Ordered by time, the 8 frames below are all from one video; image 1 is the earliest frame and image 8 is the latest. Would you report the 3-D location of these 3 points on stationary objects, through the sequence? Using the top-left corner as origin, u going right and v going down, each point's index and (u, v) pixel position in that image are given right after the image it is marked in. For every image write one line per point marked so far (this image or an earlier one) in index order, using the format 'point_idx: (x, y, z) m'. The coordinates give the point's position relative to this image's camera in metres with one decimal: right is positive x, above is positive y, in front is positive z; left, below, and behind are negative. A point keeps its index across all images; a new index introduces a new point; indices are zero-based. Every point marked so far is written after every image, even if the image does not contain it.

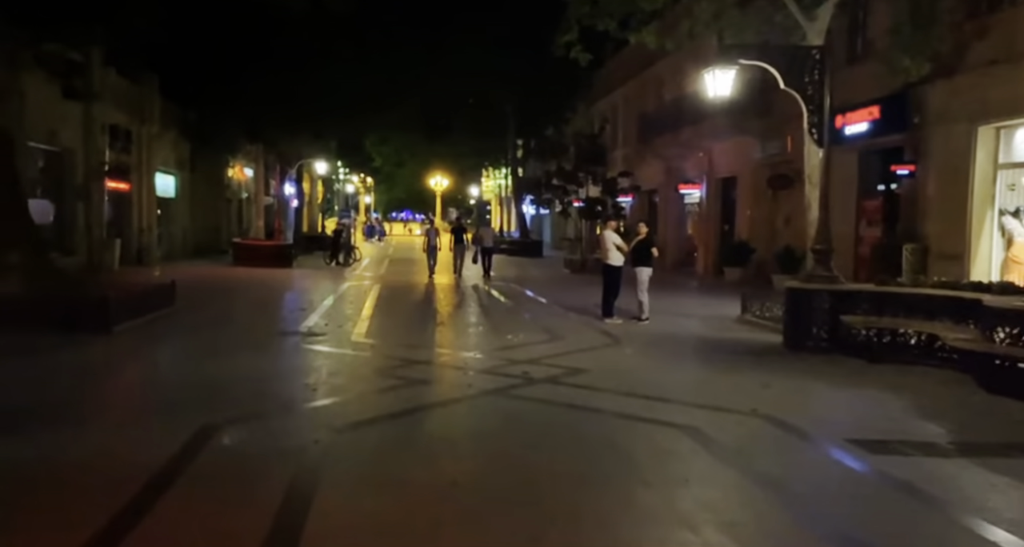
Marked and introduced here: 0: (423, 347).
0: (-1.2, -1.0, +10.6) m
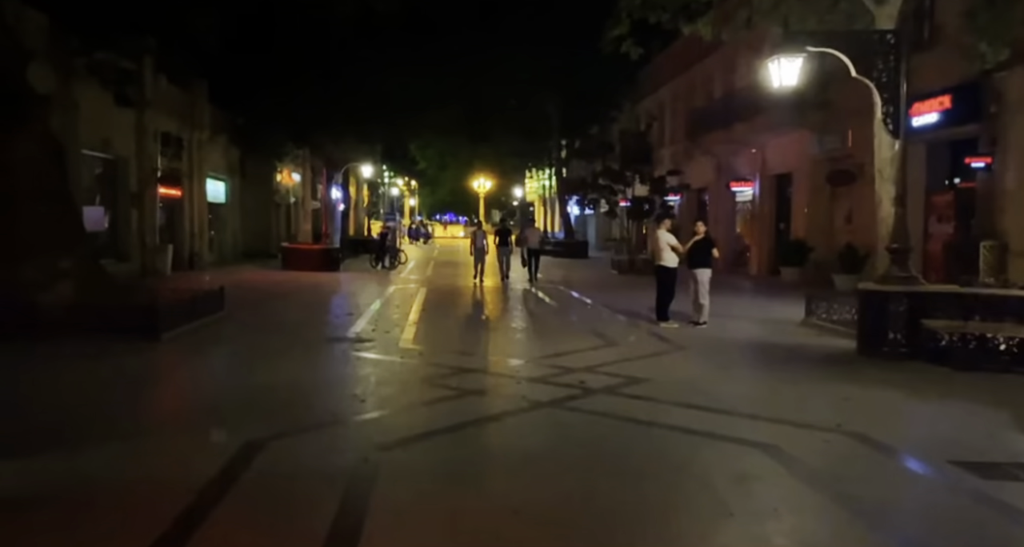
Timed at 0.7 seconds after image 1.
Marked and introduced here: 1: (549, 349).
0: (-0.5, -1.1, +10.2) m
1: (+0.5, -1.1, +10.7) m
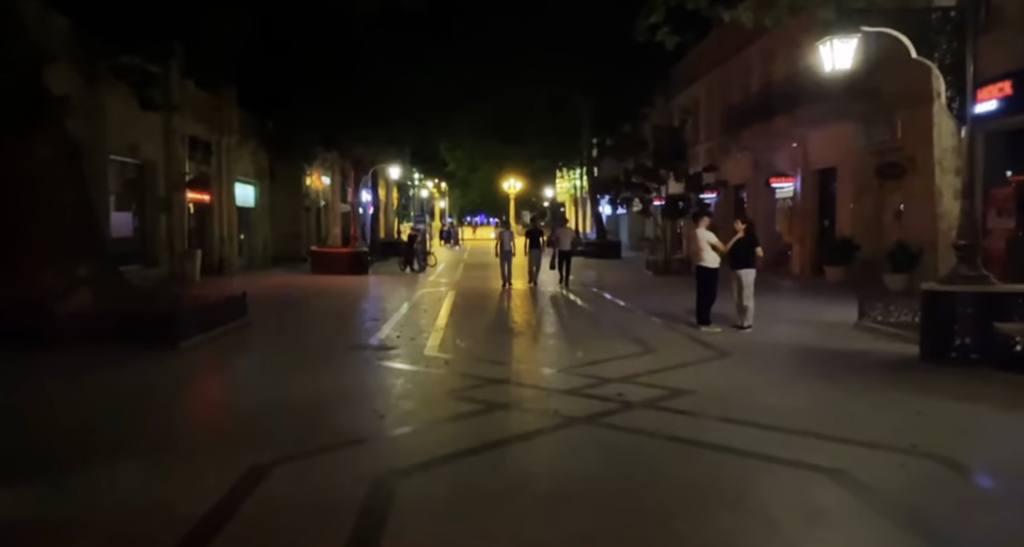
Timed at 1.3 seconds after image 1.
0: (-0.1, -1.1, +9.6) m
1: (+0.9, -1.1, +10.1) m
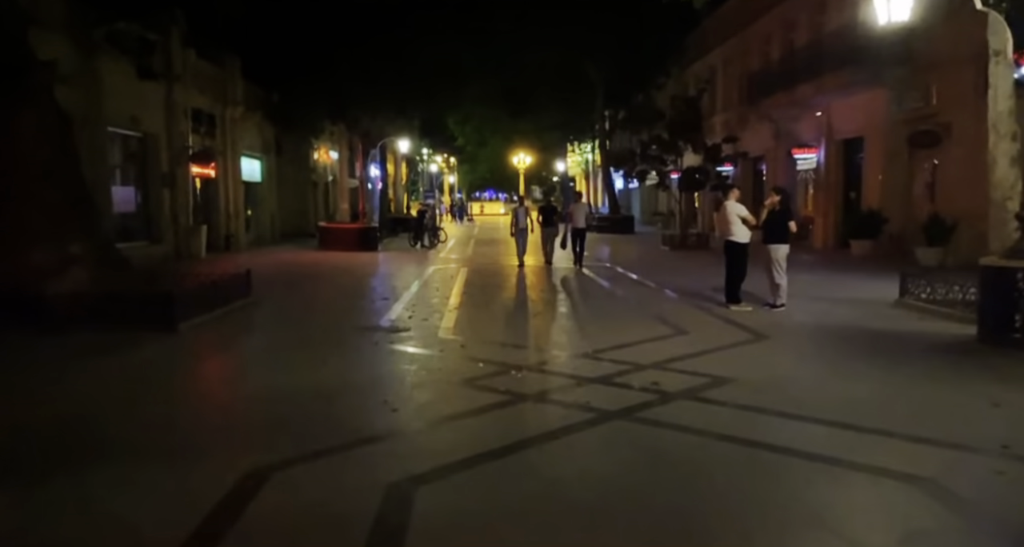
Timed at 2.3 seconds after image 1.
0: (+0.1, -0.9, +8.9) m
1: (+1.1, -0.8, +9.4) m
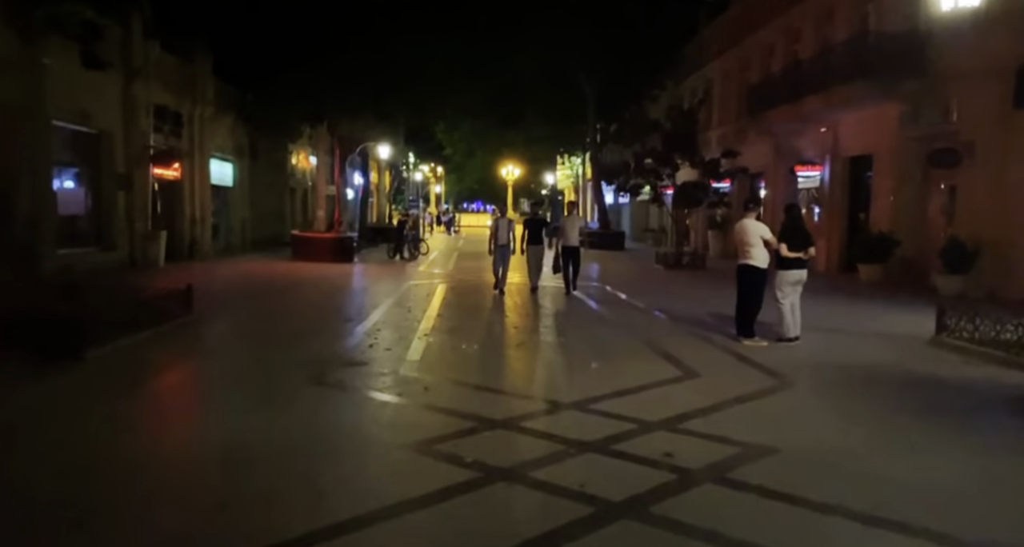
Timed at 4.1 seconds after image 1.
0: (-0.1, -1.1, +7.3) m
1: (+0.9, -1.1, +7.7) m
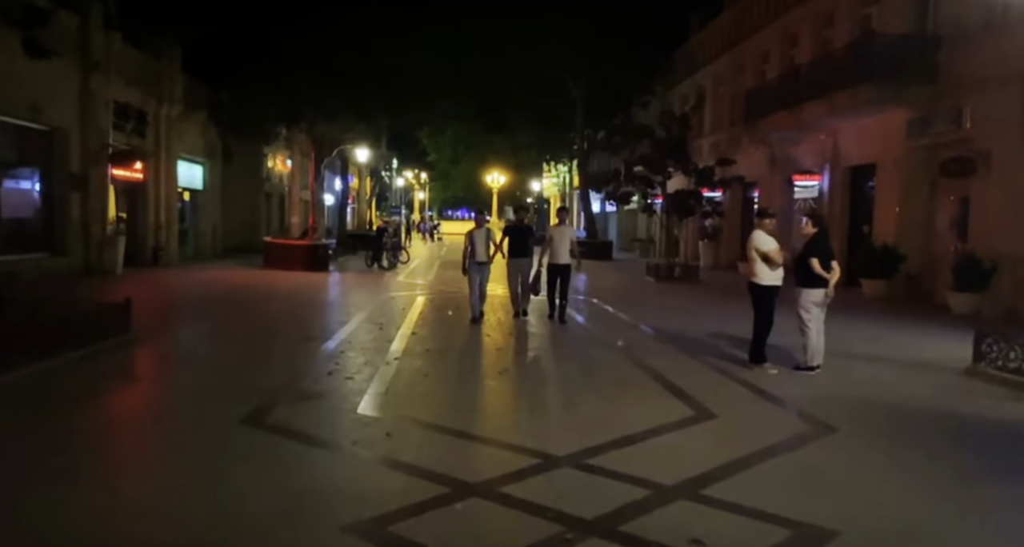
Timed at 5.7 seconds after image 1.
0: (-0.3, -1.3, +6.0) m
1: (+0.7, -1.3, +6.5) m
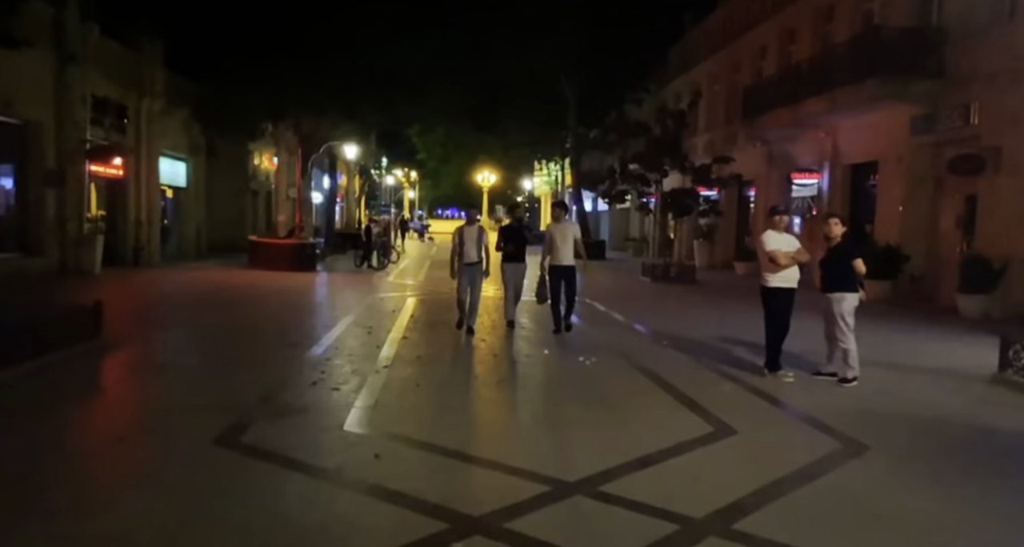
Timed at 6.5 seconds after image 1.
0: (-0.2, -1.3, +5.4) m
1: (+0.7, -1.3, +5.9) m
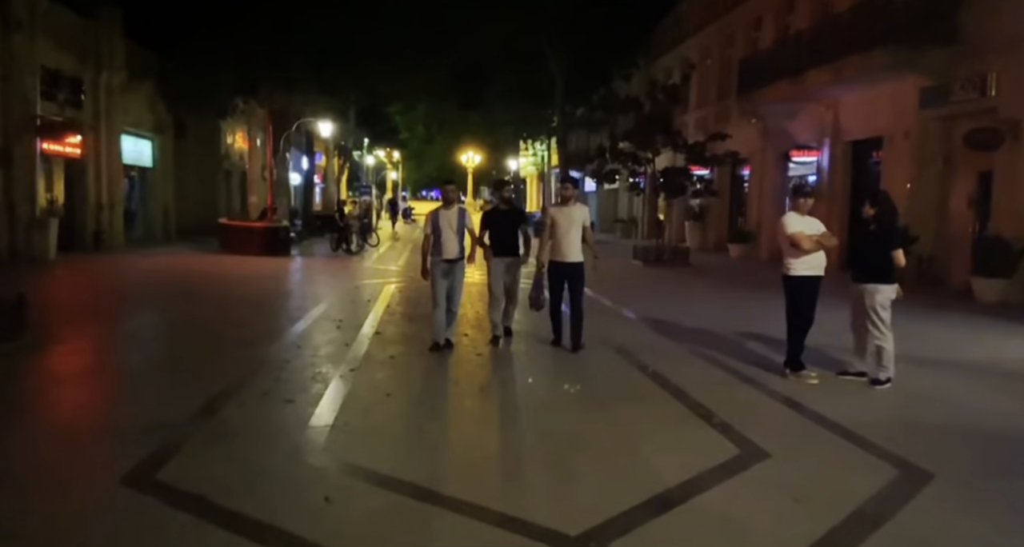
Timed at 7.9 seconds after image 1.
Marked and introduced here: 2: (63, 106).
0: (-0.3, -1.3, +4.3) m
1: (+0.7, -1.2, +4.8) m
2: (-11.3, +4.2, +19.7) m
